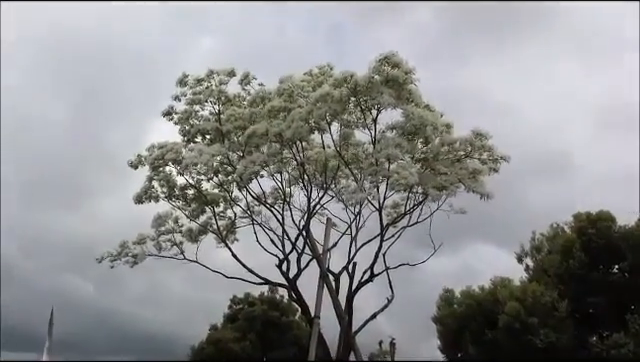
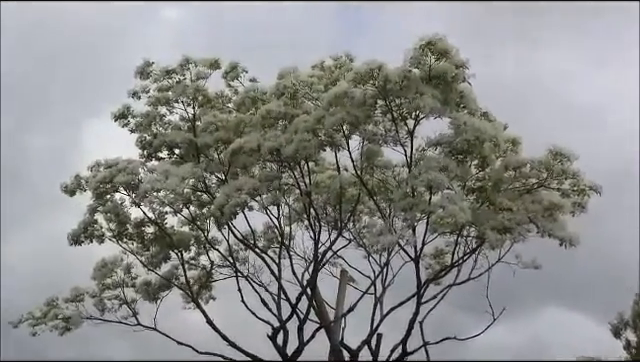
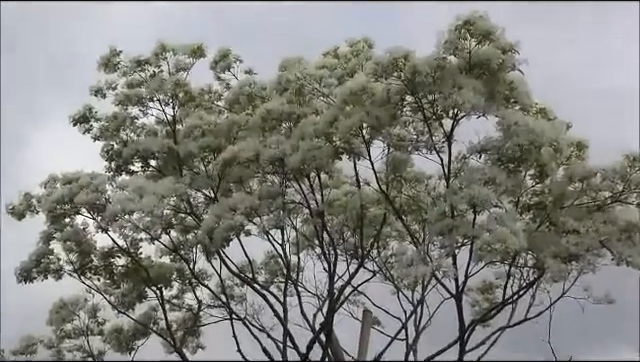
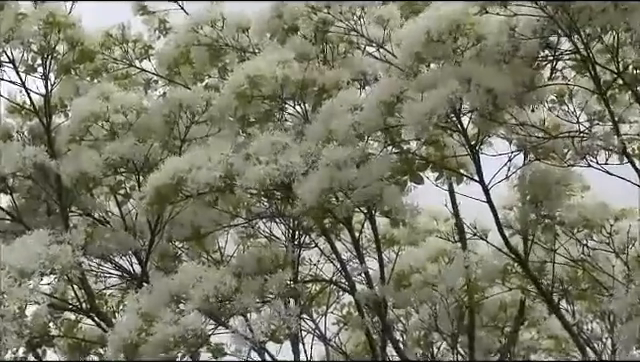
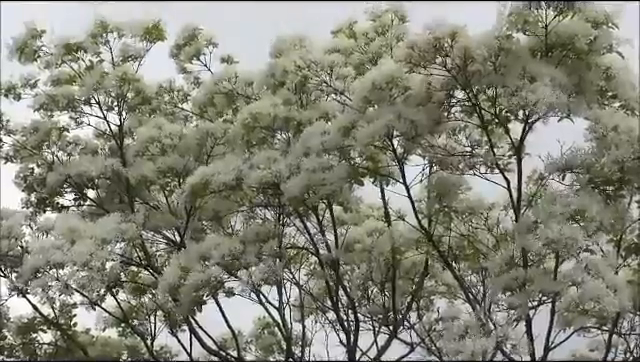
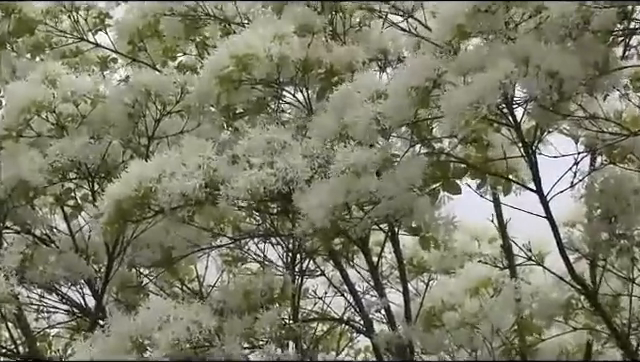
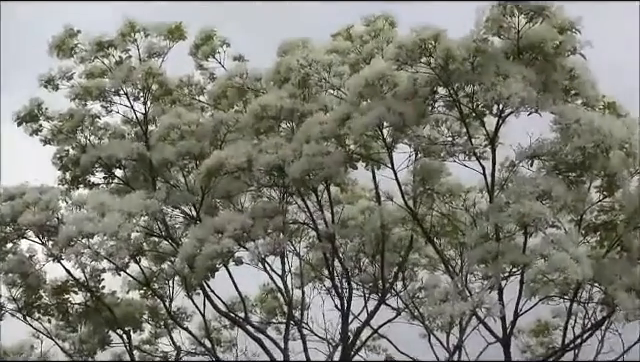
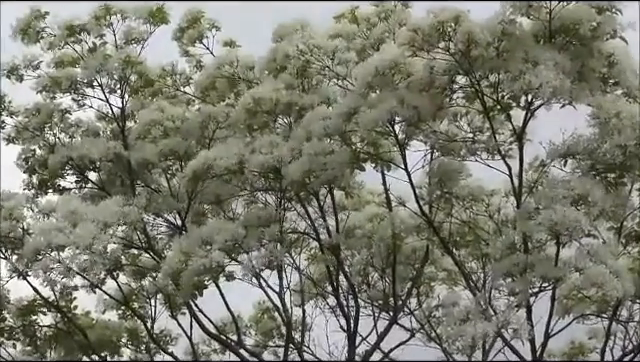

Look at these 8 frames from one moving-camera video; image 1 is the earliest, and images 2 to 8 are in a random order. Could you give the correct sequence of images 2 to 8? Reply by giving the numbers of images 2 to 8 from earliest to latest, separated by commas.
2, 3, 7, 8, 5, 4, 6
